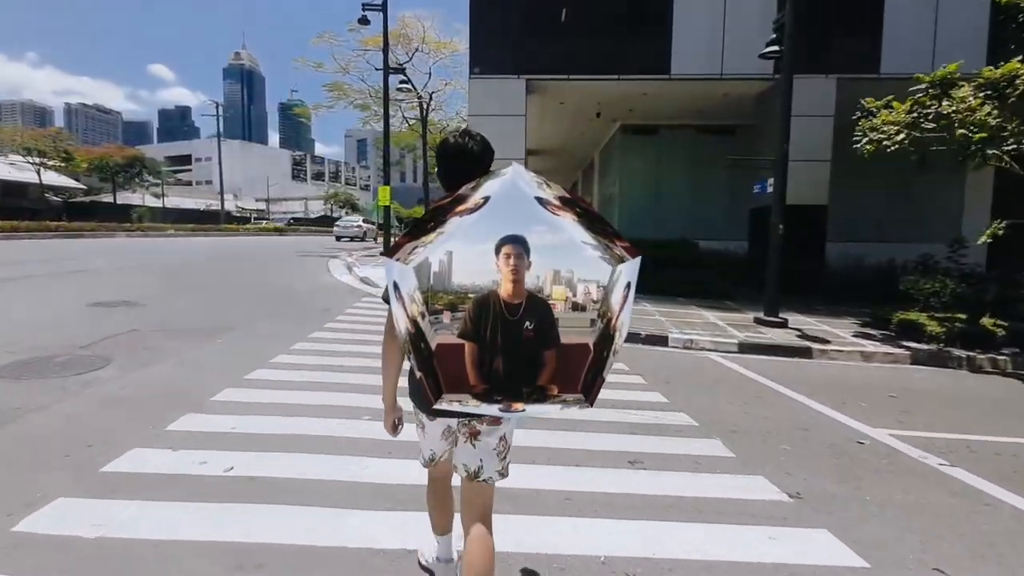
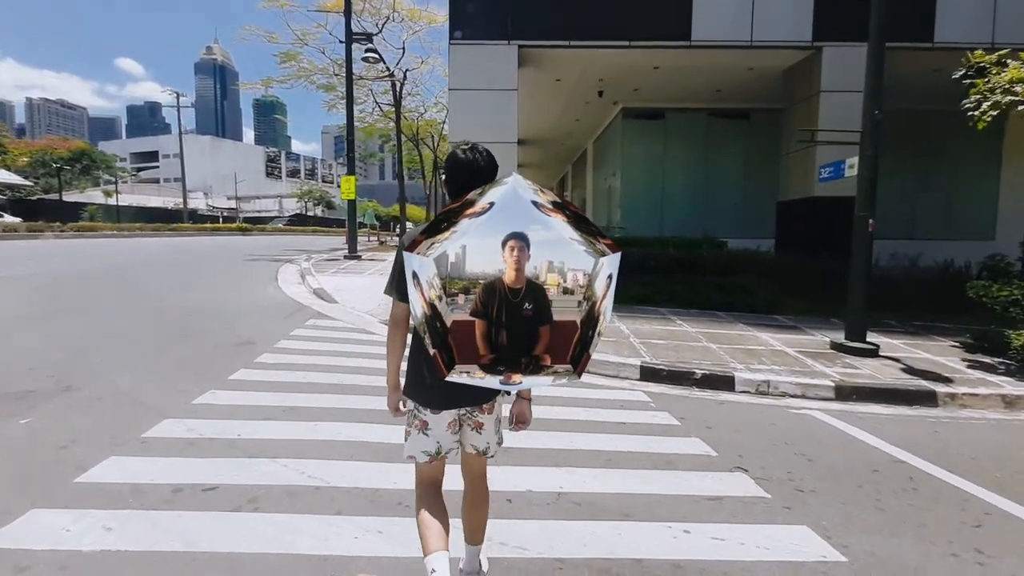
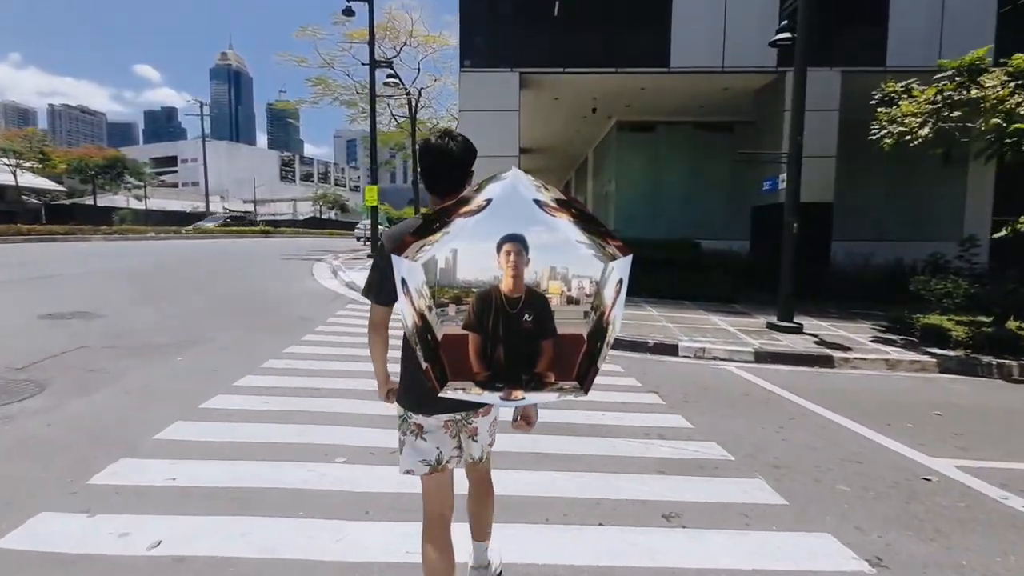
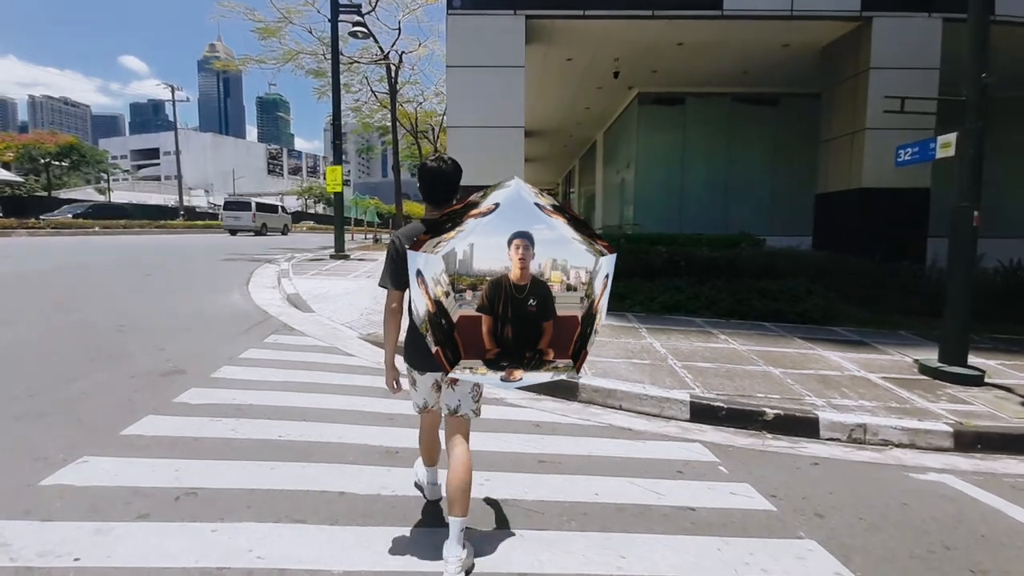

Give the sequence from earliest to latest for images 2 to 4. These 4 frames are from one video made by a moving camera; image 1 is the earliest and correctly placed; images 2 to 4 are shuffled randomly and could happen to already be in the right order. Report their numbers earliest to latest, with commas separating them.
3, 2, 4
